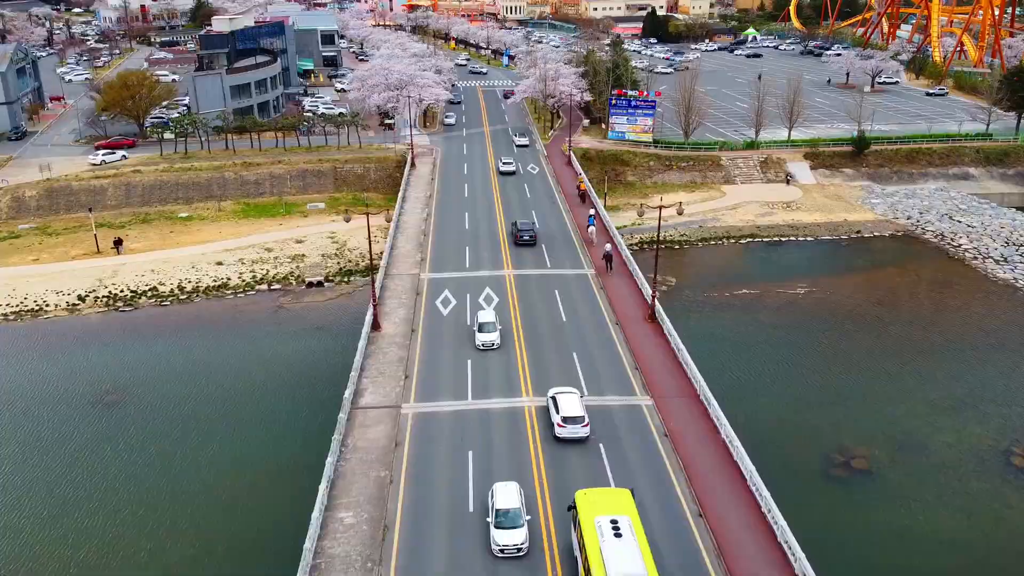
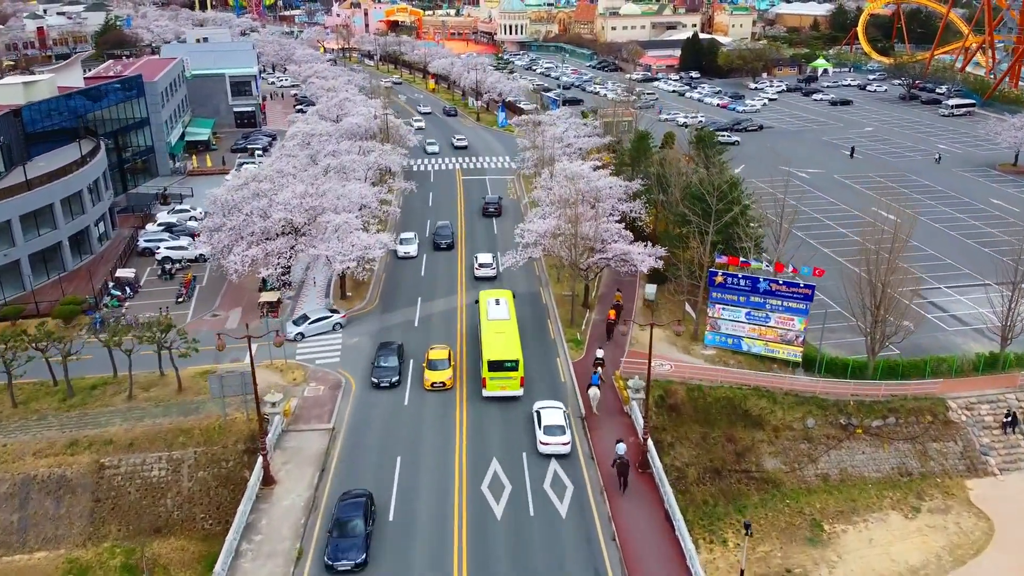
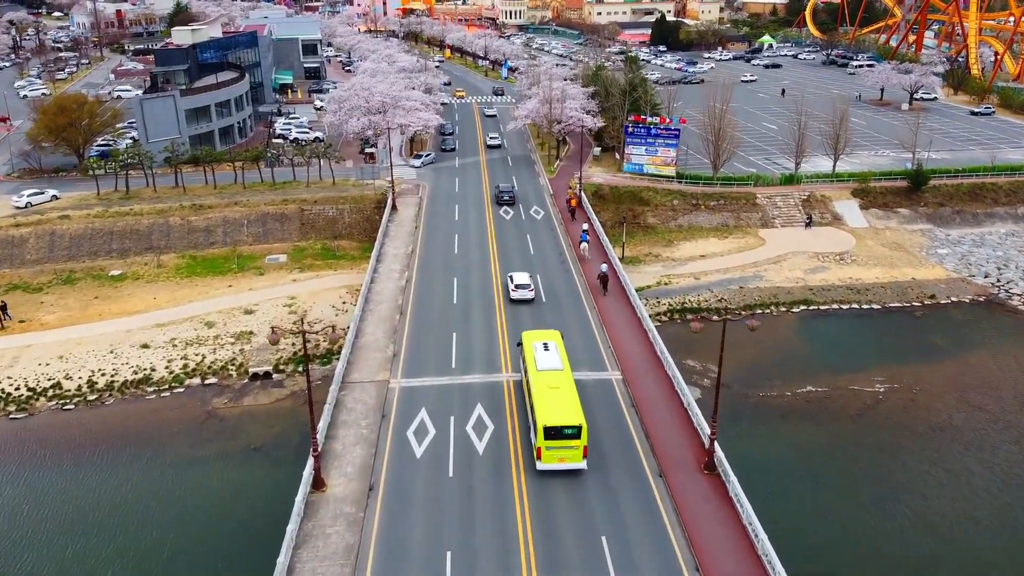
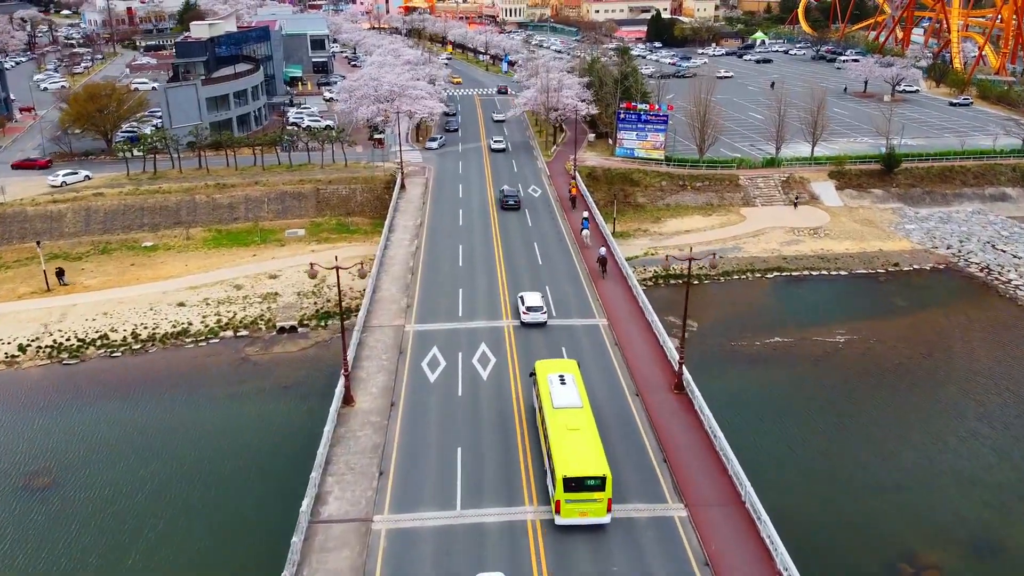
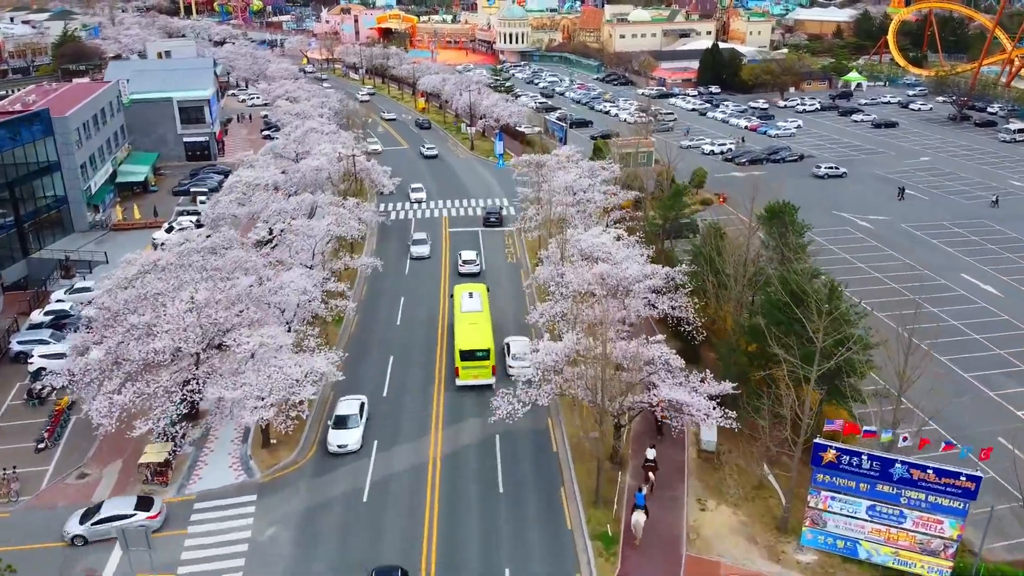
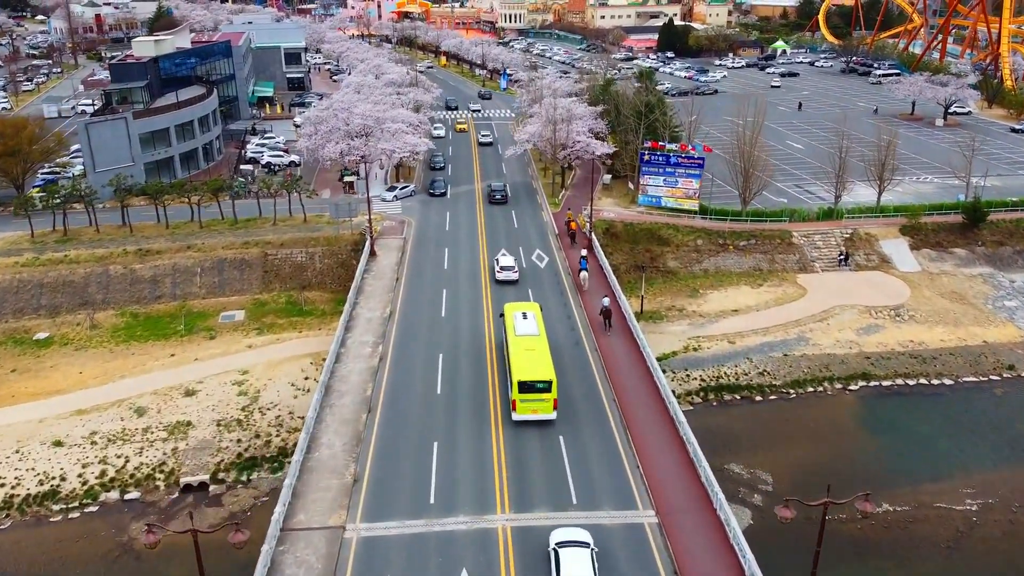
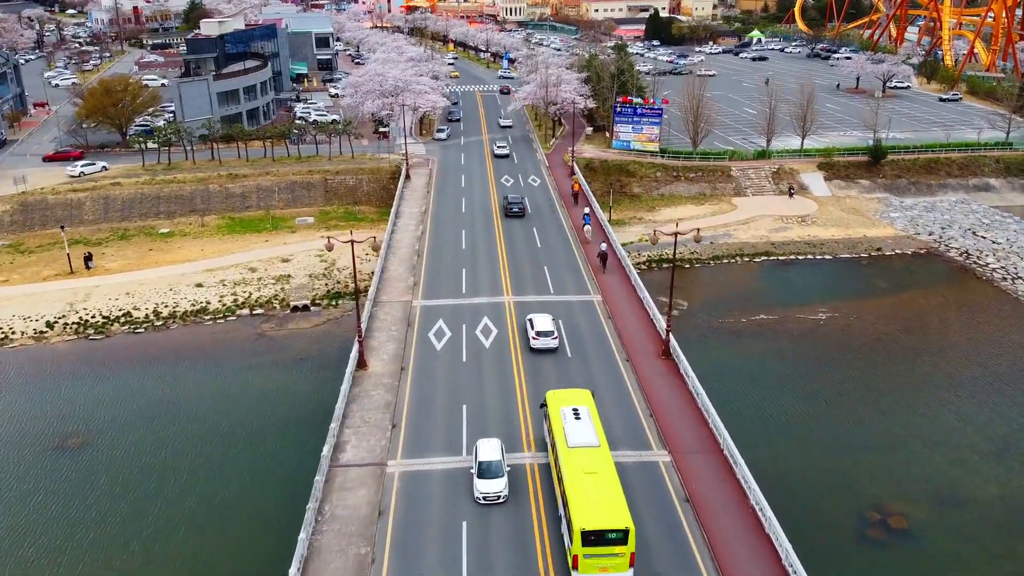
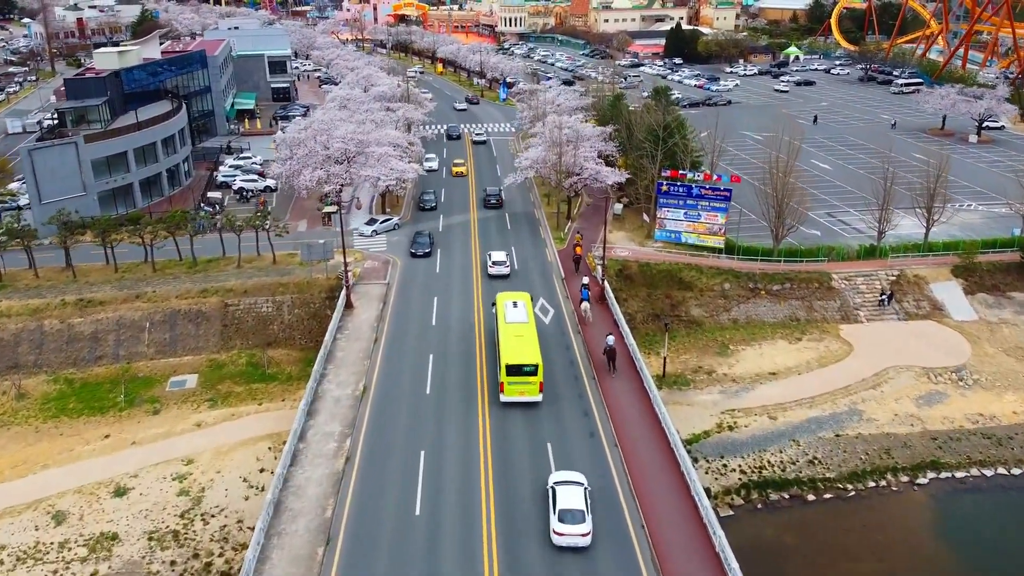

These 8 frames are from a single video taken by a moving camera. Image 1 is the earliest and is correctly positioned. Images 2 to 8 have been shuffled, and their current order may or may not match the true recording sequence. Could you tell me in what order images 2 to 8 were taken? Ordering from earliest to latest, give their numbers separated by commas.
7, 4, 3, 6, 8, 2, 5
